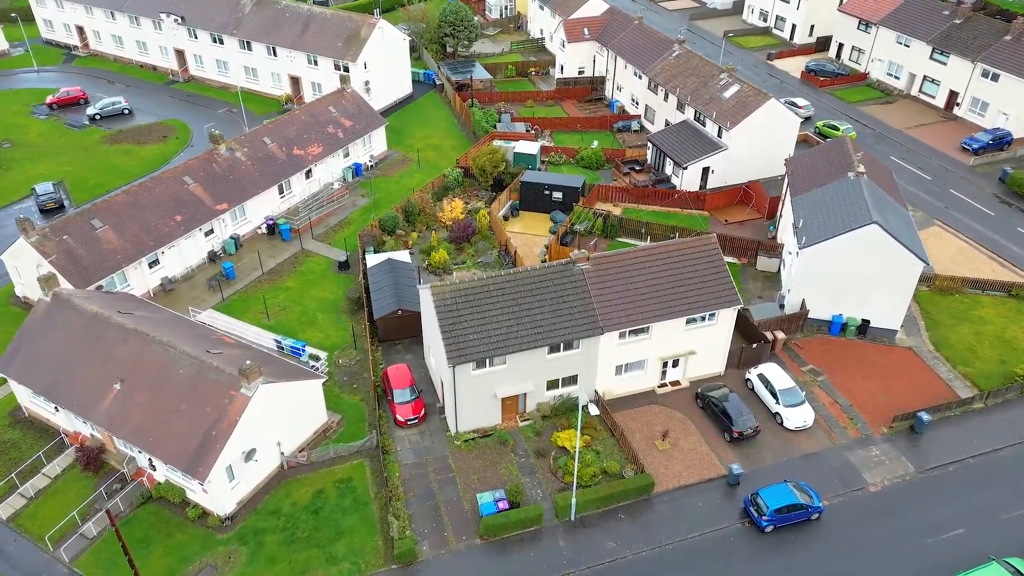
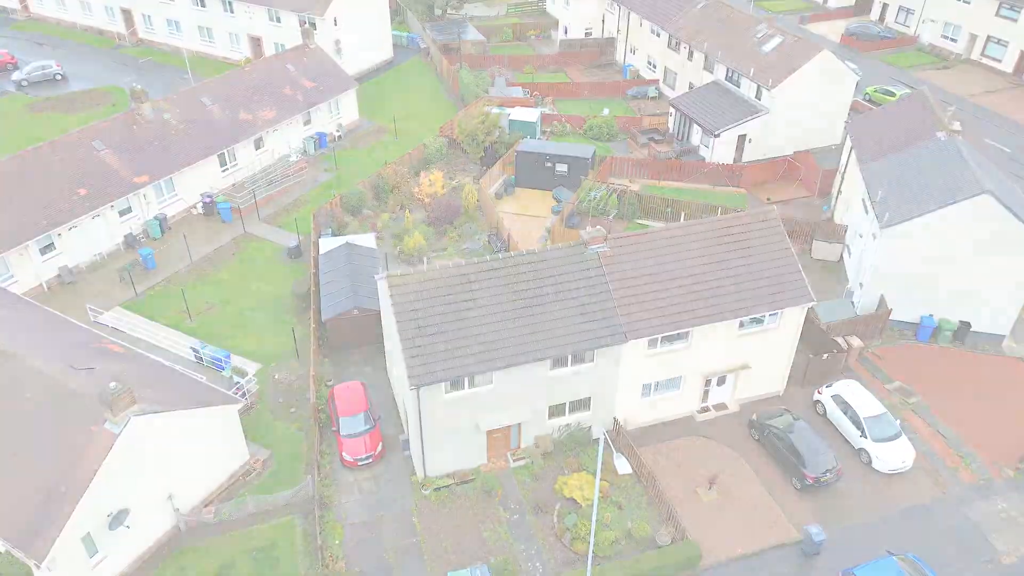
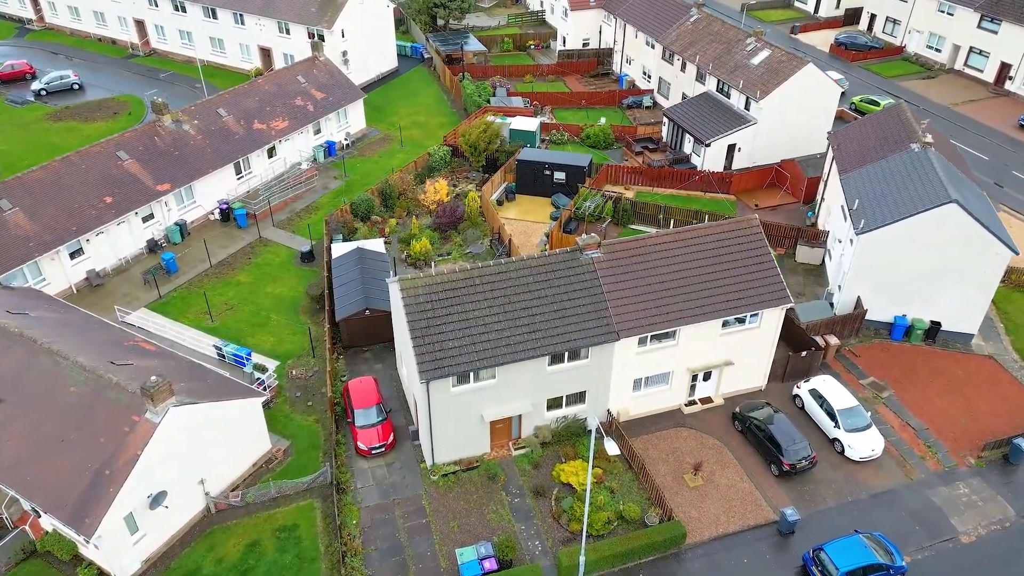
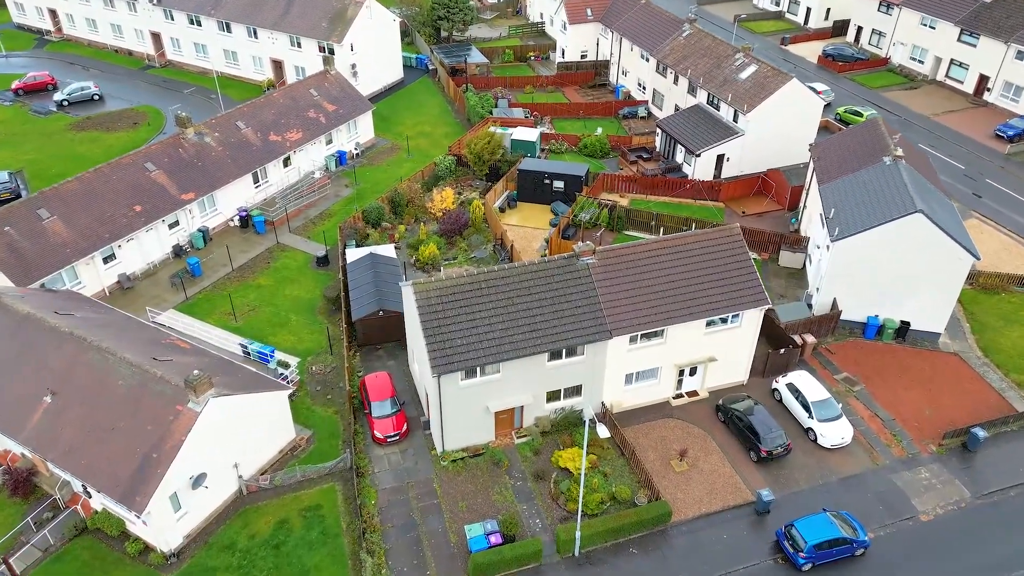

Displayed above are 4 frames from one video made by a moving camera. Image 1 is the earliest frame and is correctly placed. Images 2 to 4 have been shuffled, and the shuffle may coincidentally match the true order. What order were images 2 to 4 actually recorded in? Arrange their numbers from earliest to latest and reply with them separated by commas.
4, 3, 2
